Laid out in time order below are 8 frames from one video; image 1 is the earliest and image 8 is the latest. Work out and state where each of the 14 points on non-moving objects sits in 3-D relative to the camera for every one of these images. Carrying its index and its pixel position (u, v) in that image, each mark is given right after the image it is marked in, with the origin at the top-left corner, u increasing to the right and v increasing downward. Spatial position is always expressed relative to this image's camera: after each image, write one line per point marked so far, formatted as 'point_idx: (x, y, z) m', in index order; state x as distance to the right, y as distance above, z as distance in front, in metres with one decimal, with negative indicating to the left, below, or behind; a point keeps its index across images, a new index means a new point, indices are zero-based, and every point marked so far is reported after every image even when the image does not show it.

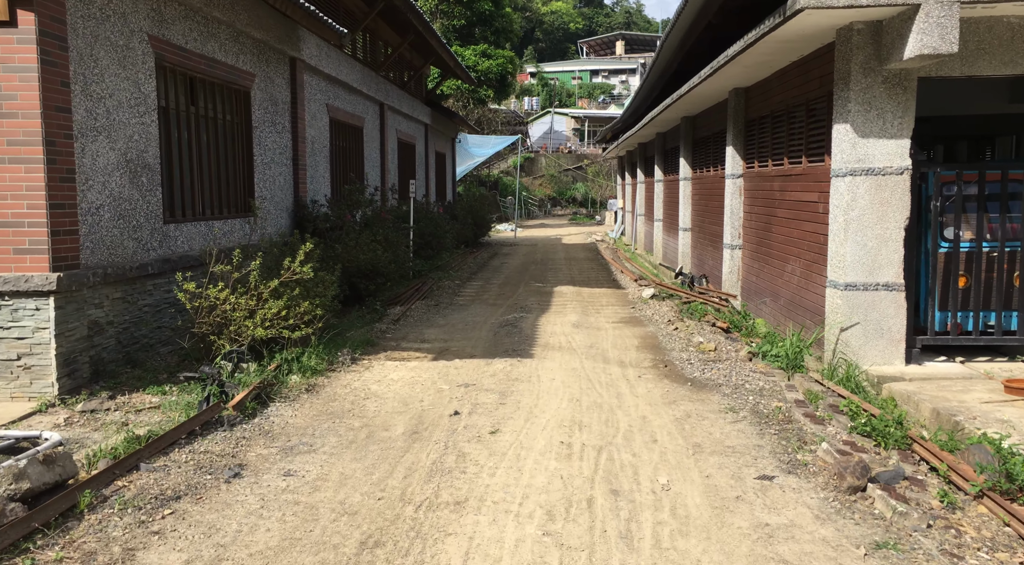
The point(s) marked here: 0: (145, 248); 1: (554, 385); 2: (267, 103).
0: (-3.4, +0.3, +7.8) m
1: (+0.4, -0.9, +6.8) m
2: (-3.2, +2.4, +11.1) m
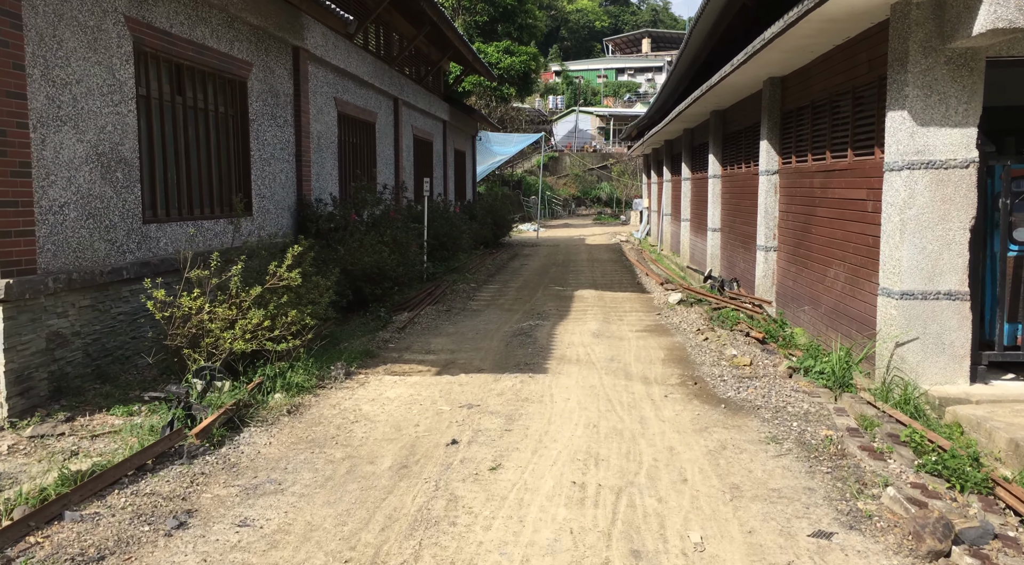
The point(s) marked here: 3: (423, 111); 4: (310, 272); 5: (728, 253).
0: (-3.3, +0.3, +7.1) m
1: (+0.4, -0.9, +6.0) m
2: (-3.0, +2.3, +10.4) m
3: (-2.1, +4.0, +19.4) m
4: (-1.9, +0.1, +7.8) m
5: (+3.9, +0.5, +14.9) m
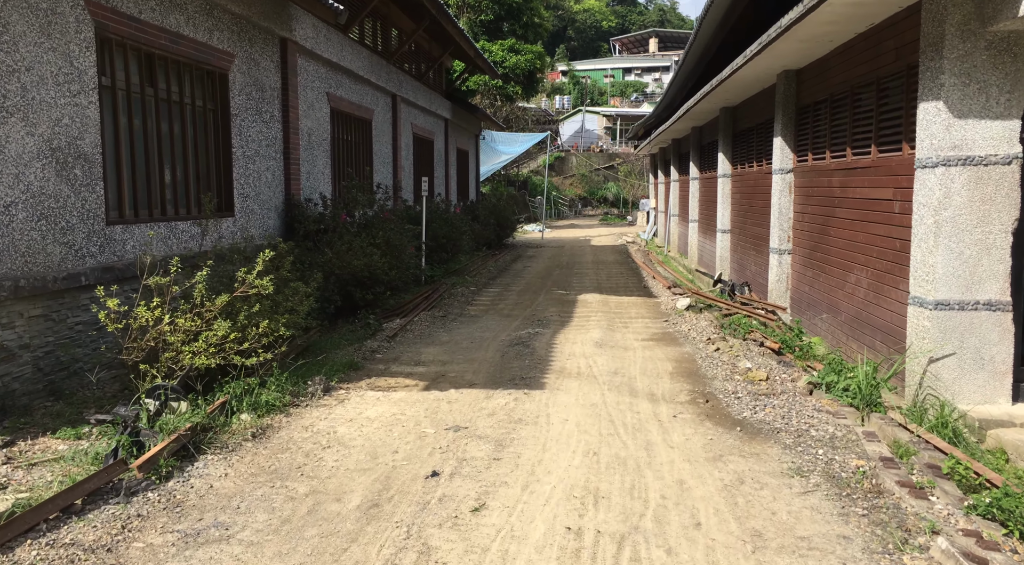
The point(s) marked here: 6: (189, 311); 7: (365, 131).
0: (-3.4, +0.2, +6.5) m
1: (+0.4, -1.0, +5.4) m
2: (-3.1, +2.3, +9.8) m
3: (-2.0, +3.9, +18.8) m
4: (-1.9, 0.0, +7.2) m
5: (+3.9, +0.5, +14.2) m
6: (-2.2, -0.2, +5.8) m
7: (-2.6, +2.7, +14.5) m
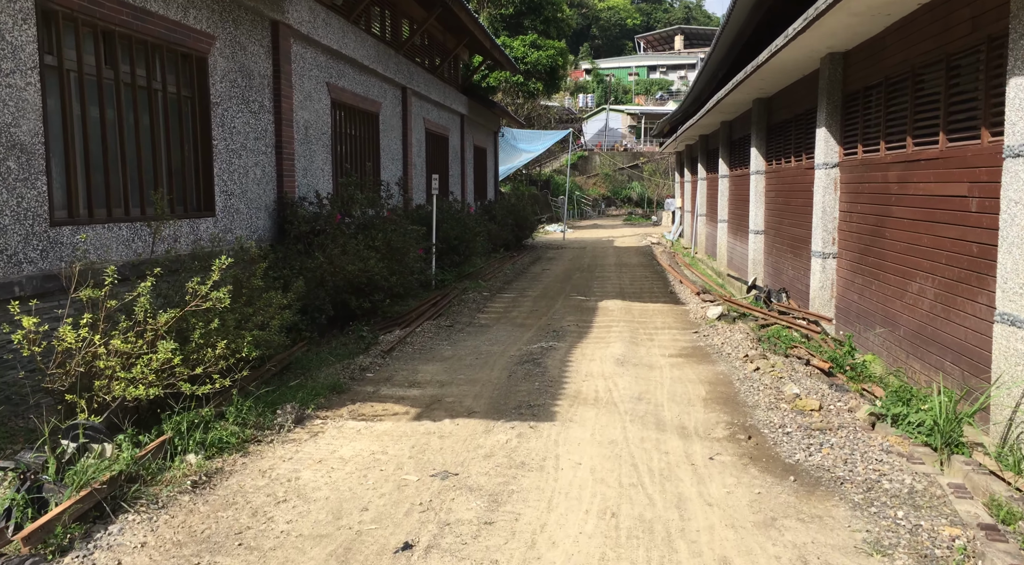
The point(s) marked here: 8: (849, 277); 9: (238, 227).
0: (-3.3, +0.2, +5.6) m
1: (+0.4, -1.0, +4.4) m
2: (-2.9, +2.2, +8.9) m
3: (-1.6, +3.9, +17.9) m
4: (-1.9, 0.0, +6.3) m
5: (+4.1, +0.4, +13.1) m
6: (-2.2, -0.3, +4.8) m
7: (-2.3, +2.6, +13.6) m
8: (+3.7, +0.1, +9.1) m
9: (-2.9, +0.6, +8.9) m
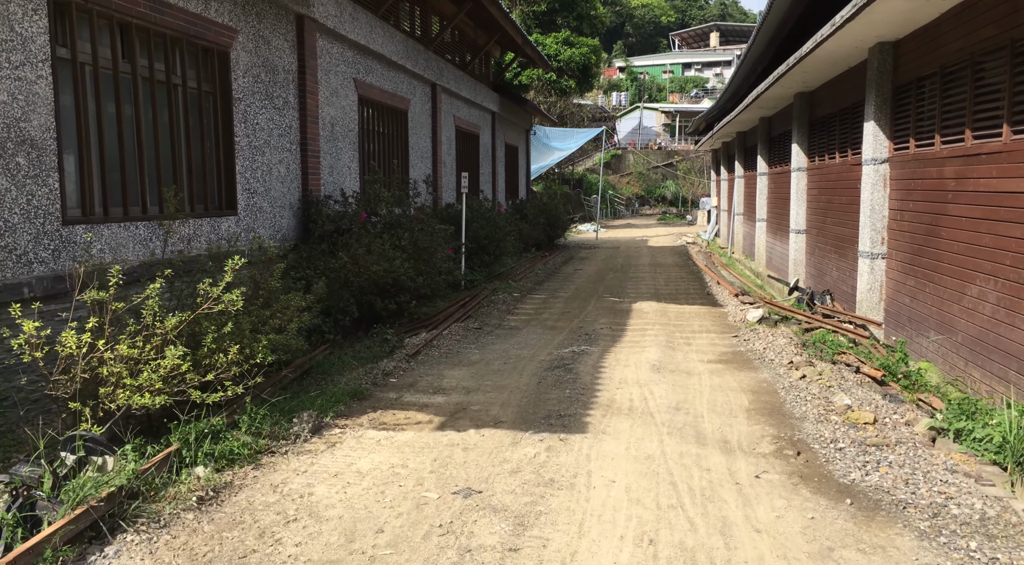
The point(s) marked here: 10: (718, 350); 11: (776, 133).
0: (-3.1, +0.1, +5.4) m
1: (+0.5, -1.1, +4.1) m
2: (-2.6, +2.2, +8.6) m
3: (-0.9, +3.8, +17.6) m
4: (-1.7, 0.0, +6.0) m
5: (+4.6, +0.4, +12.6) m
6: (-2.1, -0.3, +4.6) m
7: (-1.8, +2.6, +13.3) m
8: (+4.0, 0.0, +8.6) m
9: (-2.6, +0.6, +8.6) m
10: (+2.0, -0.7, +8.2) m
11: (+5.3, +3.0, +16.6) m
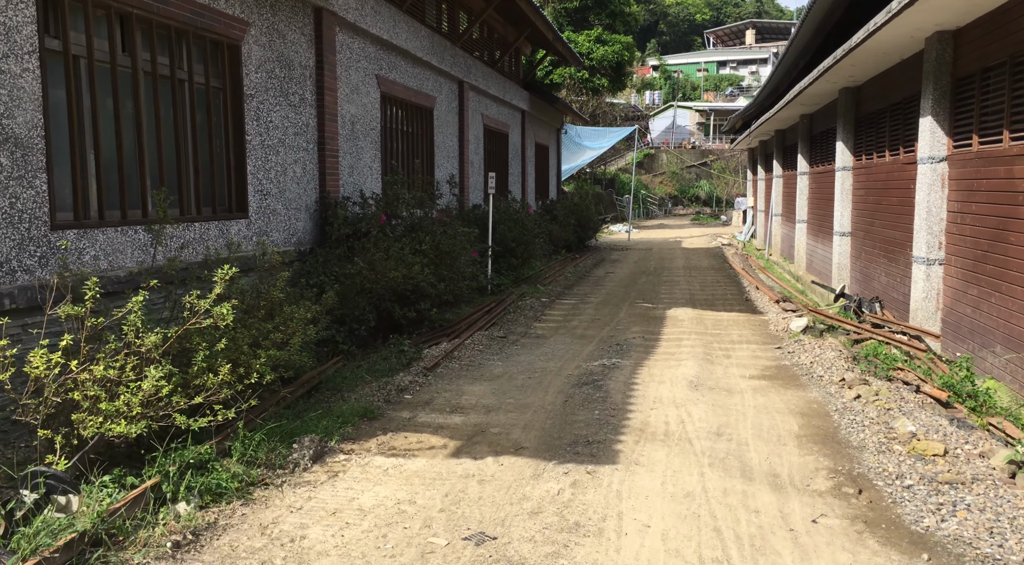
0: (-3.0, +0.1, +5.0) m
1: (+0.6, -1.1, +3.5) m
2: (-2.3, +2.2, +8.2) m
3: (-0.3, +3.8, +17.1) m
4: (-1.5, -0.1, +5.5) m
5: (+5.0, +0.3, +11.9) m
6: (-2.0, -0.3, +4.1) m
7: (-1.3, +2.5, +12.9) m
8: (+4.3, 0.0, +7.9) m
9: (-2.3, +0.5, +8.2) m
10: (+2.3, -0.7, +7.6) m
11: (+5.8, +2.9, +15.9) m
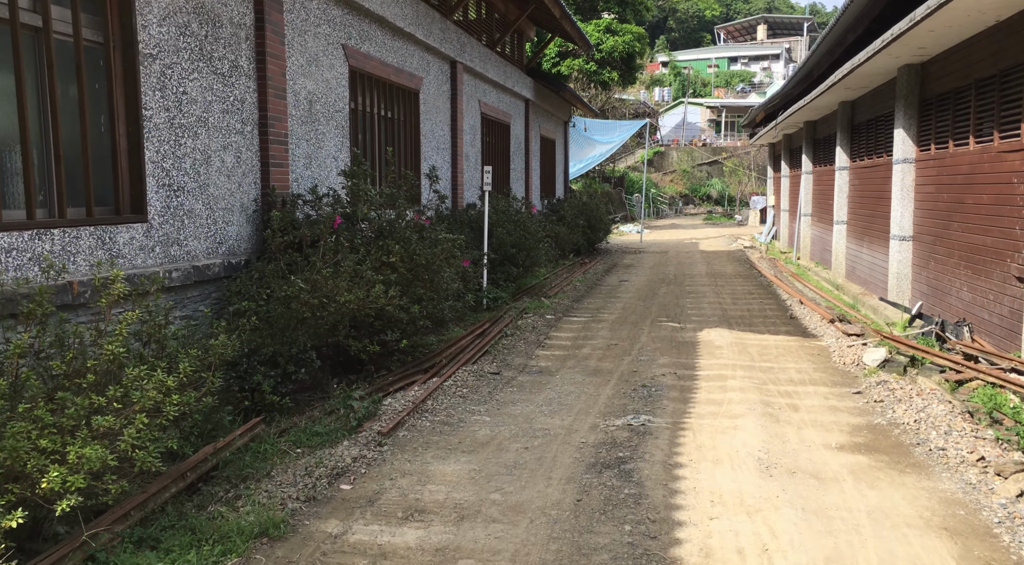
0: (-3.1, -0.1, +3.0) m
1: (+0.5, -1.3, +1.5) m
2: (-2.4, +2.0, +6.2) m
3: (-0.3, +3.6, +15.1) m
4: (-1.6, -0.3, +3.5) m
5: (+5.0, +0.1, +9.8) m
6: (-2.1, -0.5, +2.1) m
7: (-1.4, +2.3, +10.9) m
8: (+4.2, -0.2, +5.8) m
9: (-2.4, +0.3, +6.2) m
10: (+2.2, -0.9, +5.5) m
11: (+5.9, +2.7, +13.8) m
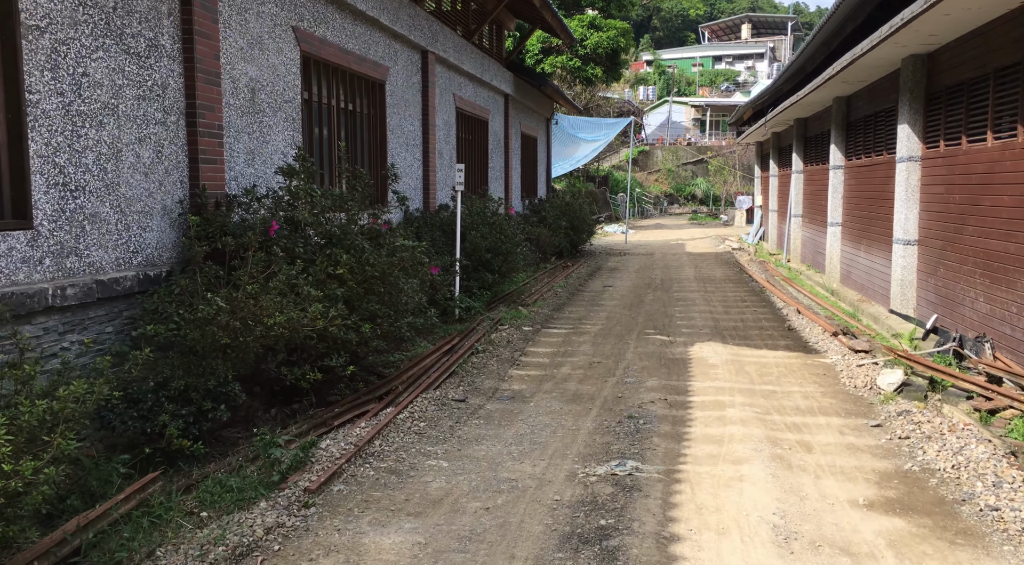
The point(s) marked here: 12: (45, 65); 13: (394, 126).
0: (-3.3, -0.2, +2.0) m
1: (+0.3, -1.4, +0.6) m
2: (-2.6, +1.9, +5.2) m
3: (-0.7, +3.5, +14.1) m
4: (-1.8, -0.4, +2.5) m
5: (+4.7, 0.0, +9.0) m
6: (-2.2, -0.6, +1.1) m
7: (-1.7, +2.2, +9.9) m
8: (+4.0, -0.3, +5.0) m
9: (-2.6, +0.2, +5.2) m
10: (+2.0, -1.0, +4.6) m
11: (+5.5, +2.6, +13.0) m
12: (-2.7, +1.3, +4.8) m
13: (-1.5, +2.0, +10.5) m
